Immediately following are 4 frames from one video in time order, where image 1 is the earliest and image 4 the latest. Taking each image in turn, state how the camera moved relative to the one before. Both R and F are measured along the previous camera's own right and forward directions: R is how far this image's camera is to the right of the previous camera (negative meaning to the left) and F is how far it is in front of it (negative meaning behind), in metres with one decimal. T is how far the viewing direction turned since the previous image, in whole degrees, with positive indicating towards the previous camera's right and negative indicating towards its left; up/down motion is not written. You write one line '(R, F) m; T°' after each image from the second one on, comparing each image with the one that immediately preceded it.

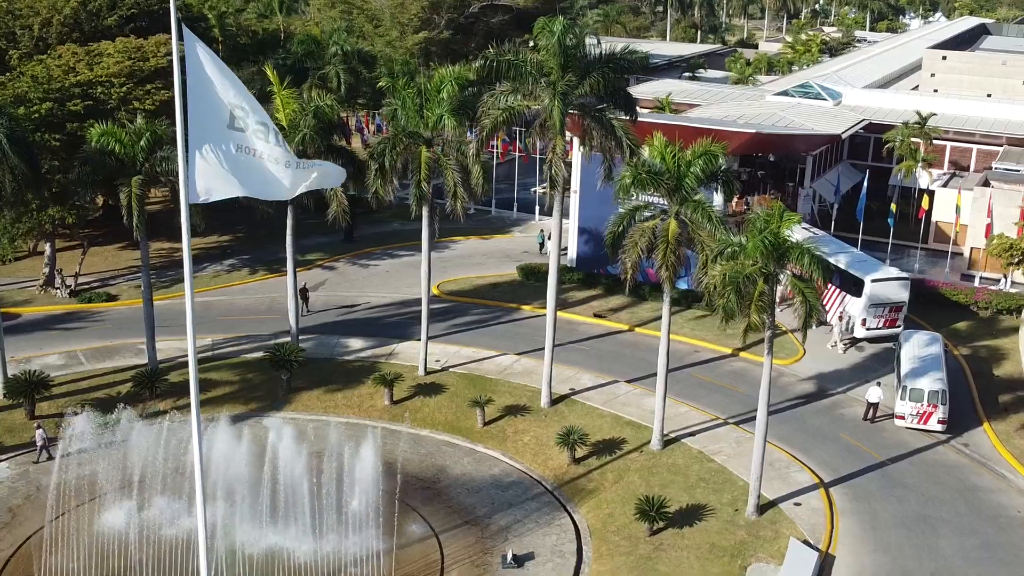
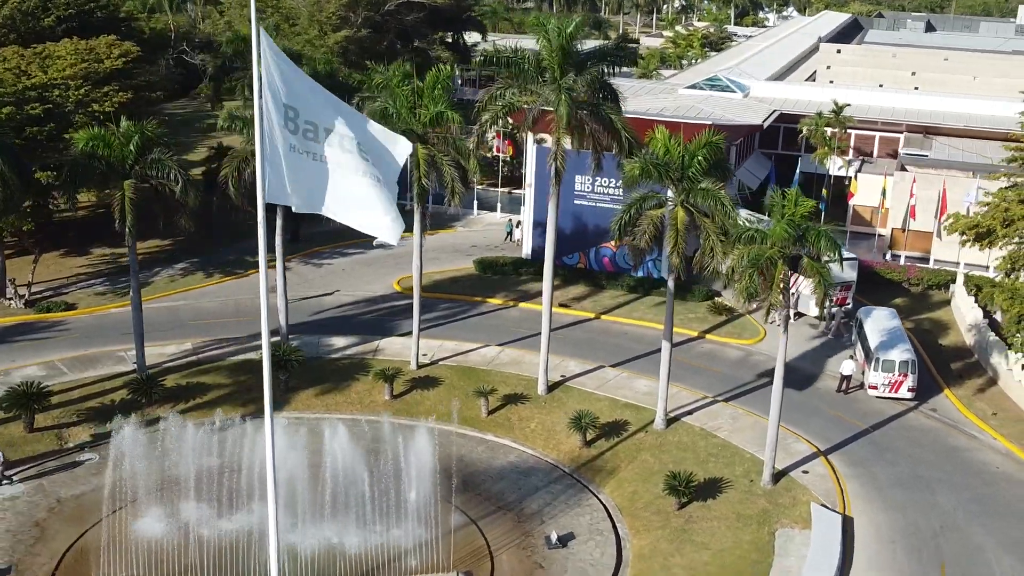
(-3.1, -0.3) m; +7°
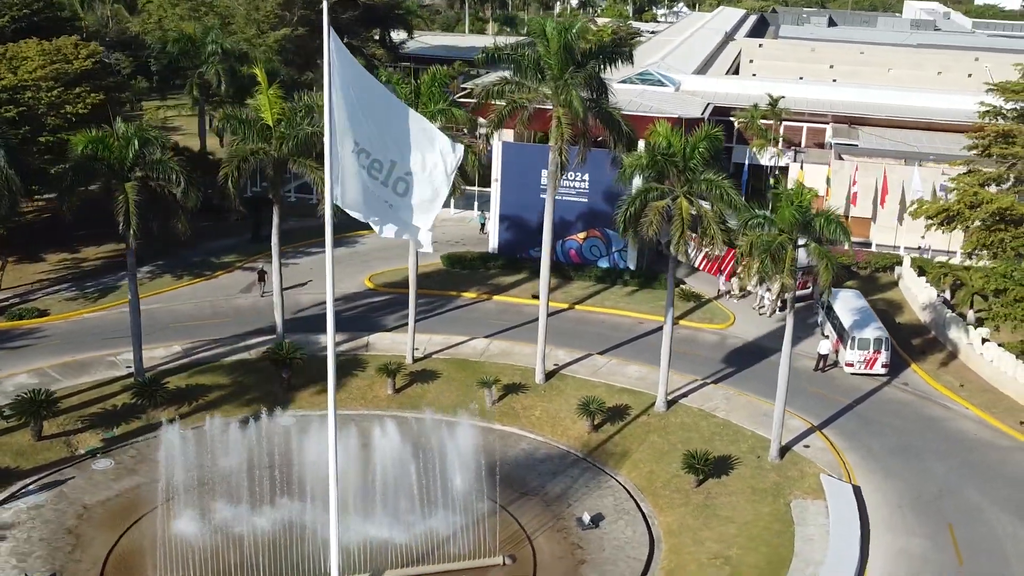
(-2.5, -0.4) m; +5°
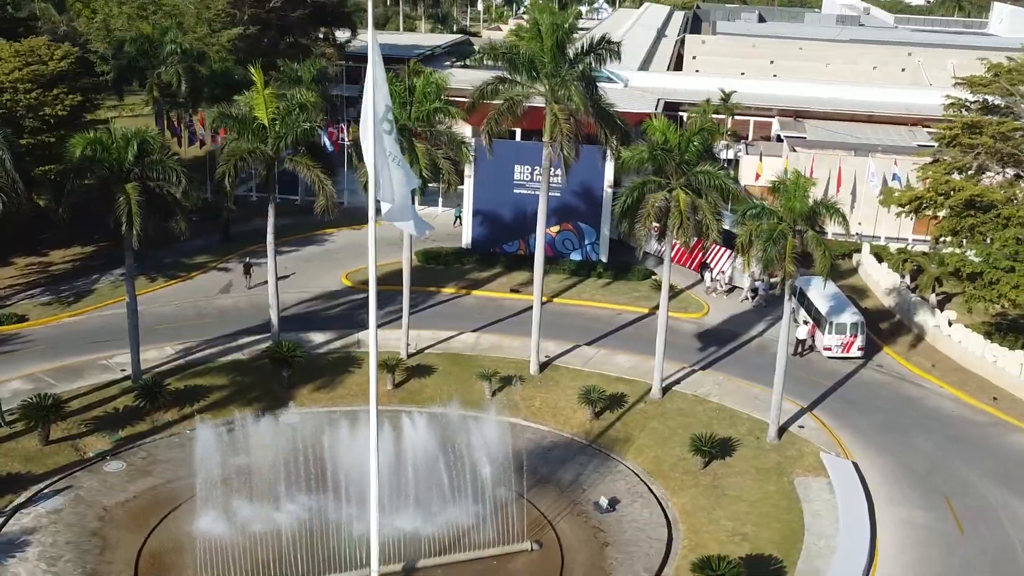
(-1.8, -0.4) m; +4°
